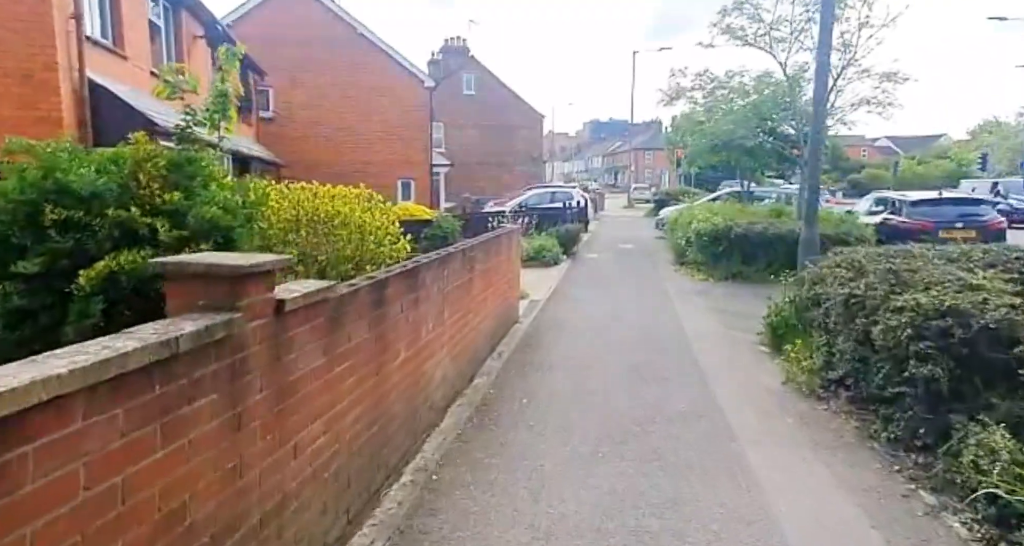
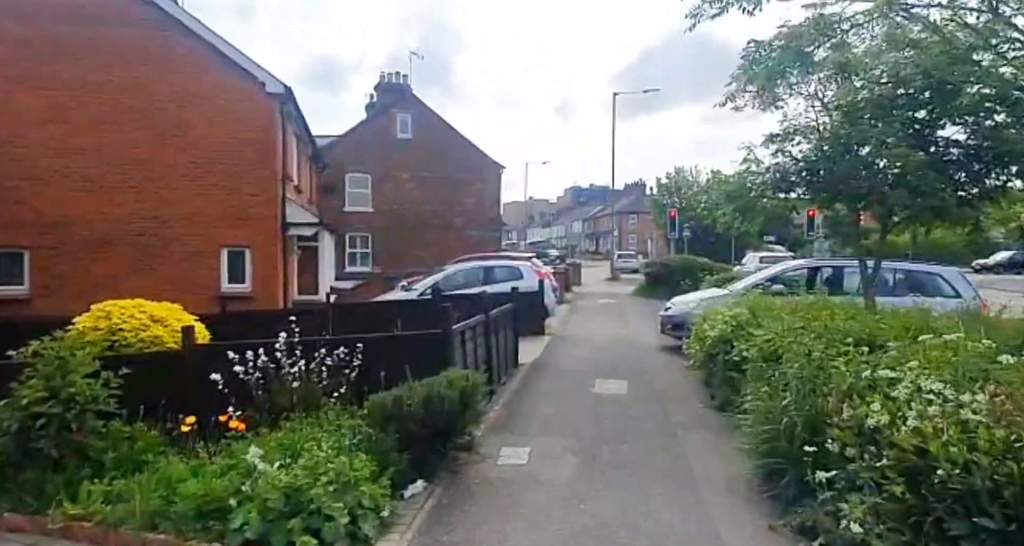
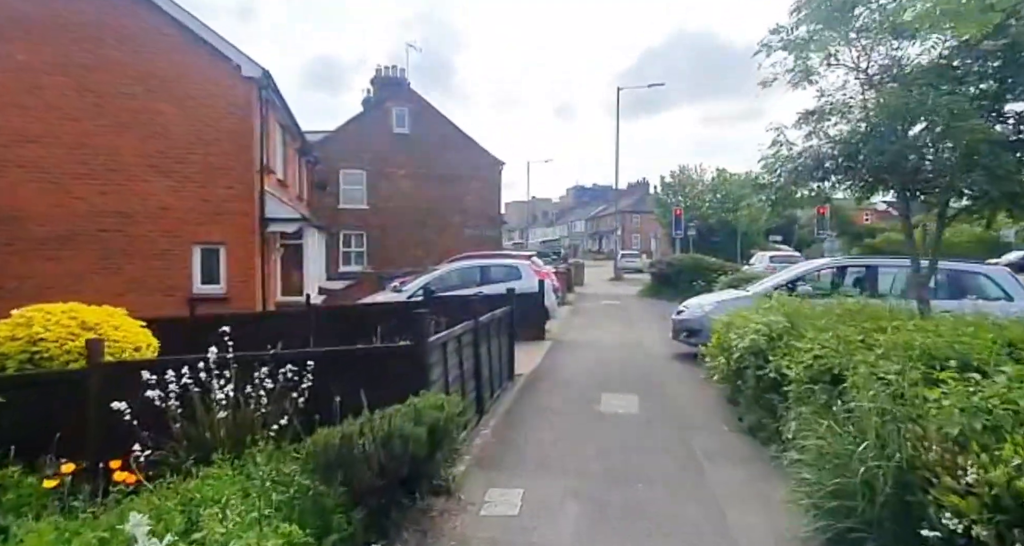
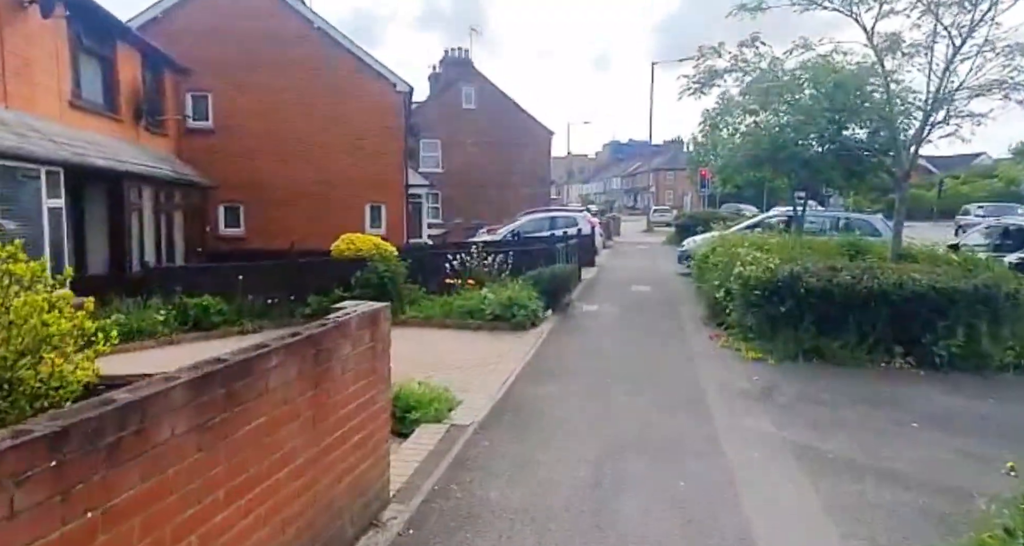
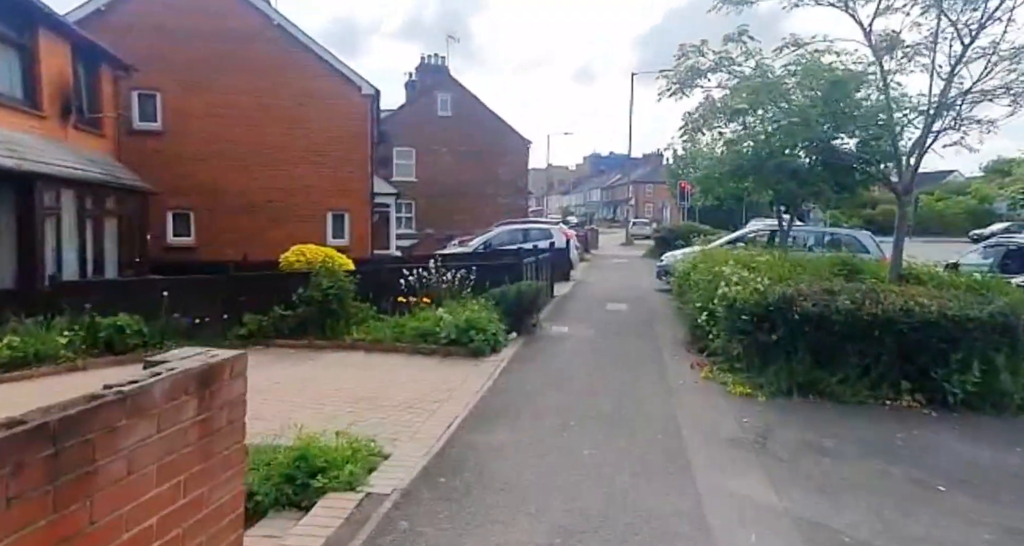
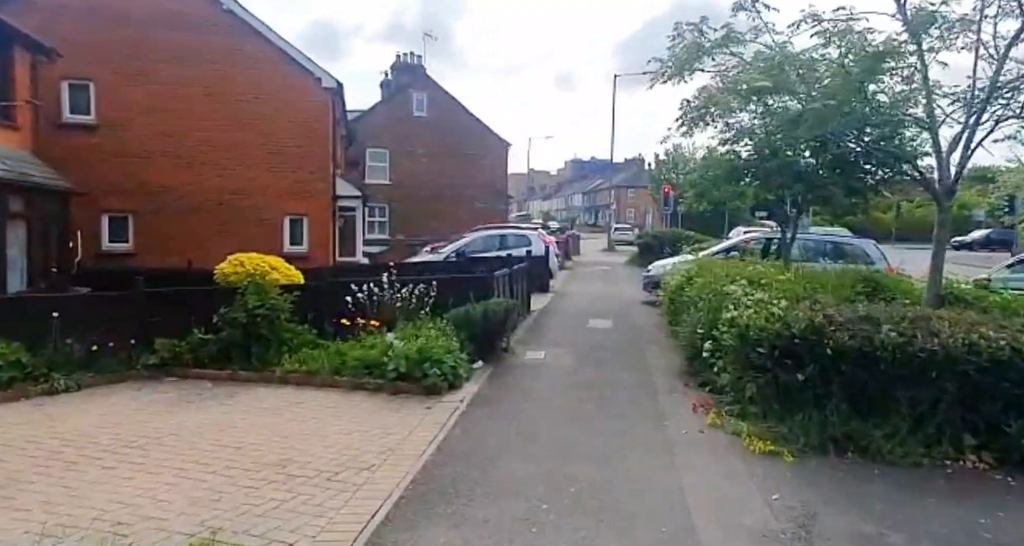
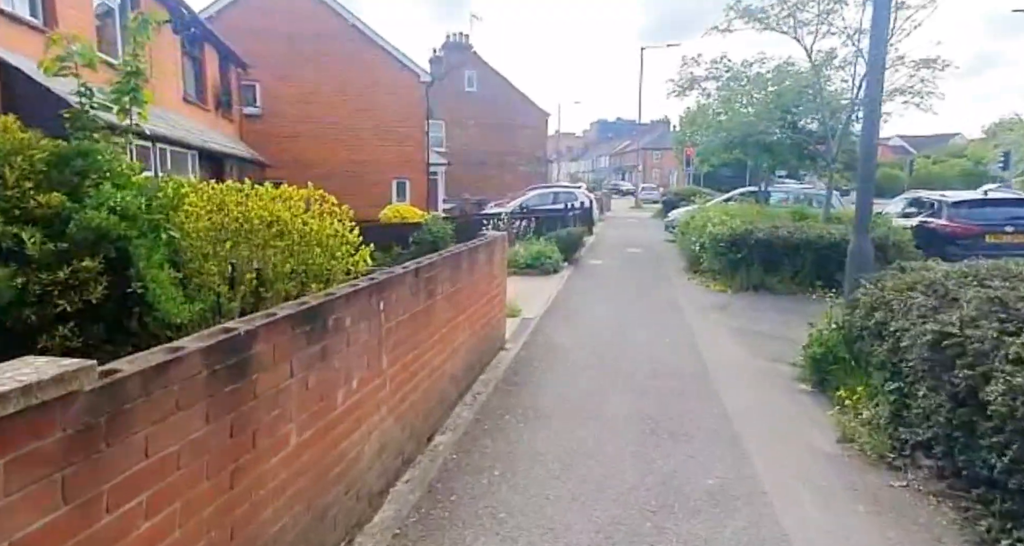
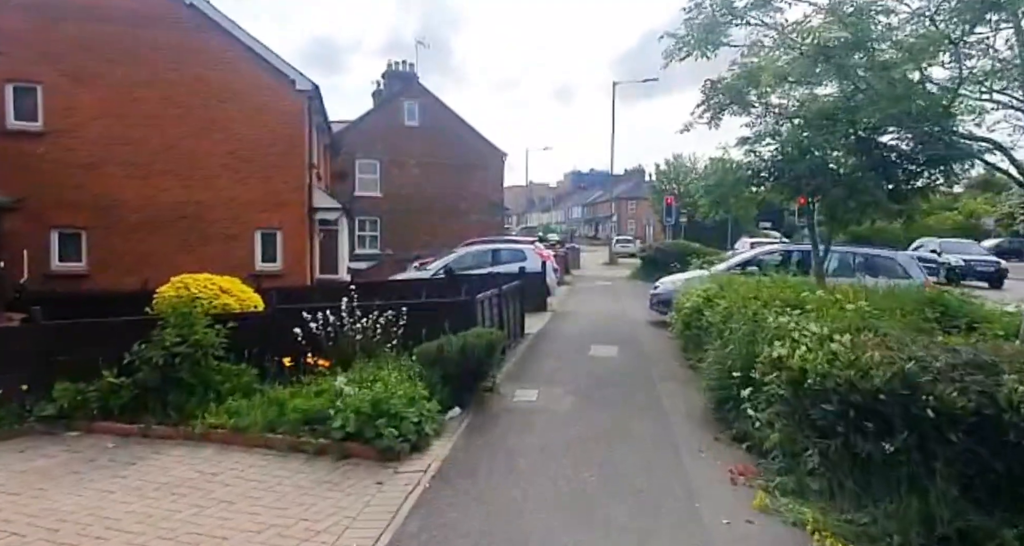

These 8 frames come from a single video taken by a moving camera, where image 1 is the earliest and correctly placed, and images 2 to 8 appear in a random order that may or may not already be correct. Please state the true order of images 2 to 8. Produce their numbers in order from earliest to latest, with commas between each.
7, 4, 5, 6, 8, 2, 3
